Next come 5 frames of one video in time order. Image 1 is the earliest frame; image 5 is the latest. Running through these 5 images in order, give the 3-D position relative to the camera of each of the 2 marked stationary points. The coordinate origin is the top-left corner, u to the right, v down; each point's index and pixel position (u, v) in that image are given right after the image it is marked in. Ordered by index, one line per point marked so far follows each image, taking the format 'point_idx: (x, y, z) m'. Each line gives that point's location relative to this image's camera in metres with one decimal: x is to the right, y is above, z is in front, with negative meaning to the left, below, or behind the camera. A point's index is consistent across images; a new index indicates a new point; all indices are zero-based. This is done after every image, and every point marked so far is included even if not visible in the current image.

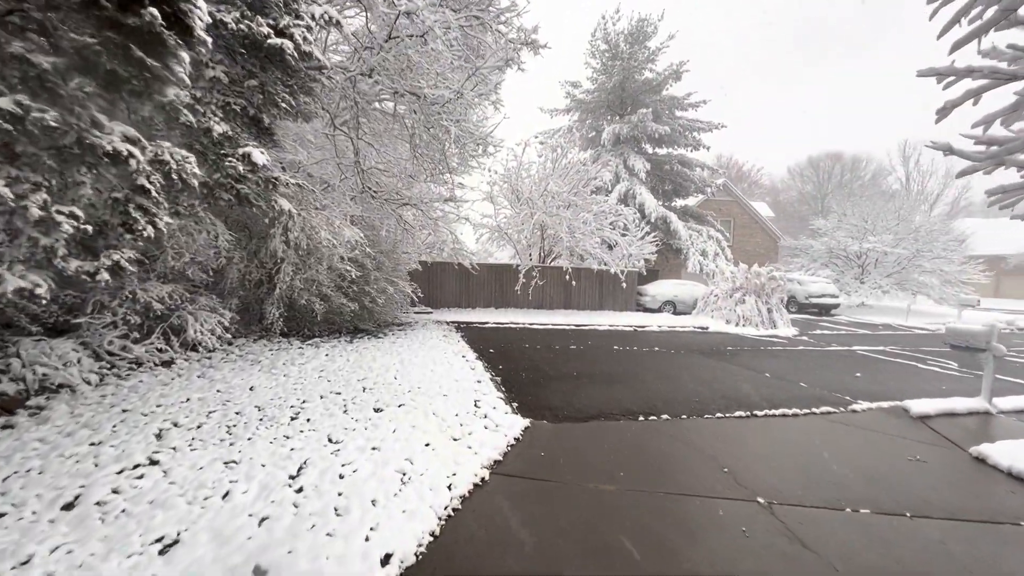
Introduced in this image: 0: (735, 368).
0: (+3.6, -1.3, +7.1) m
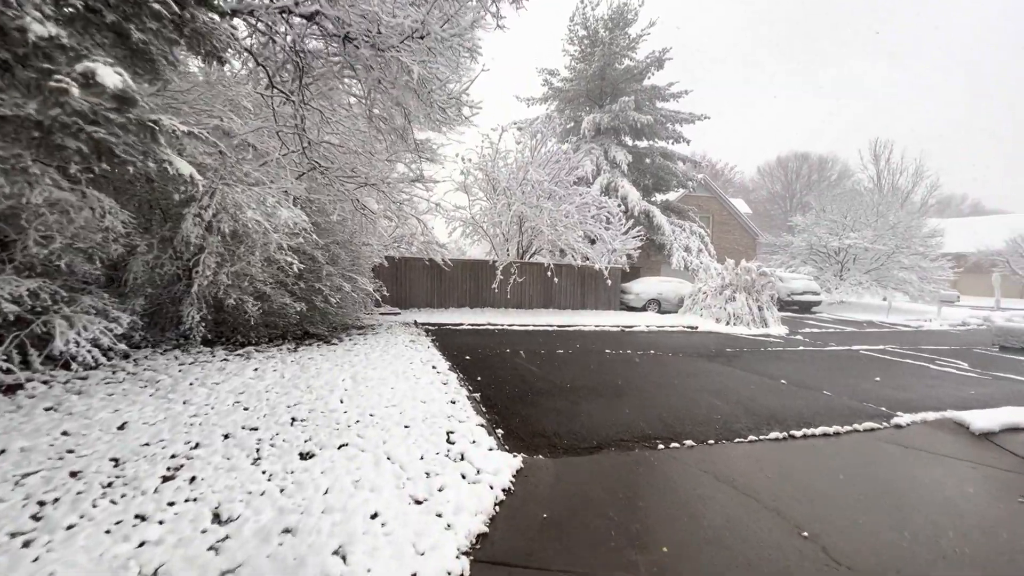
0: (+3.3, -1.2, +6.3) m
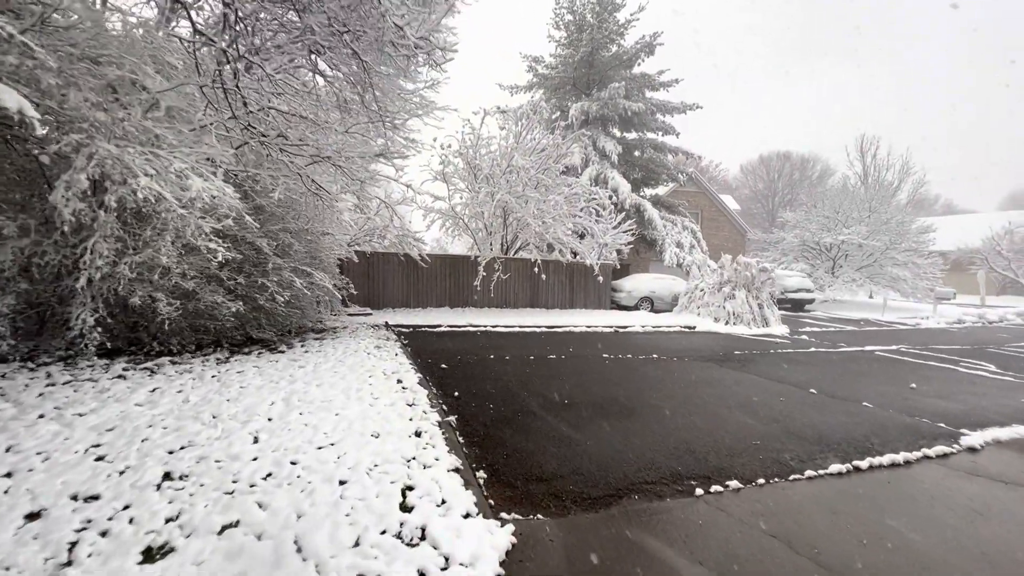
0: (+3.1, -1.2, +5.4) m
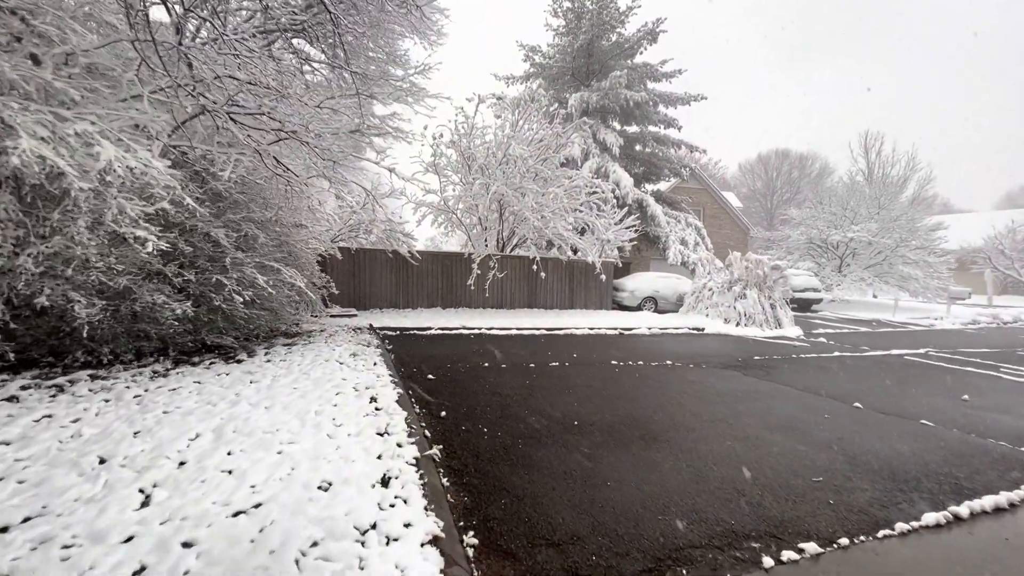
0: (+3.1, -1.1, +4.7) m
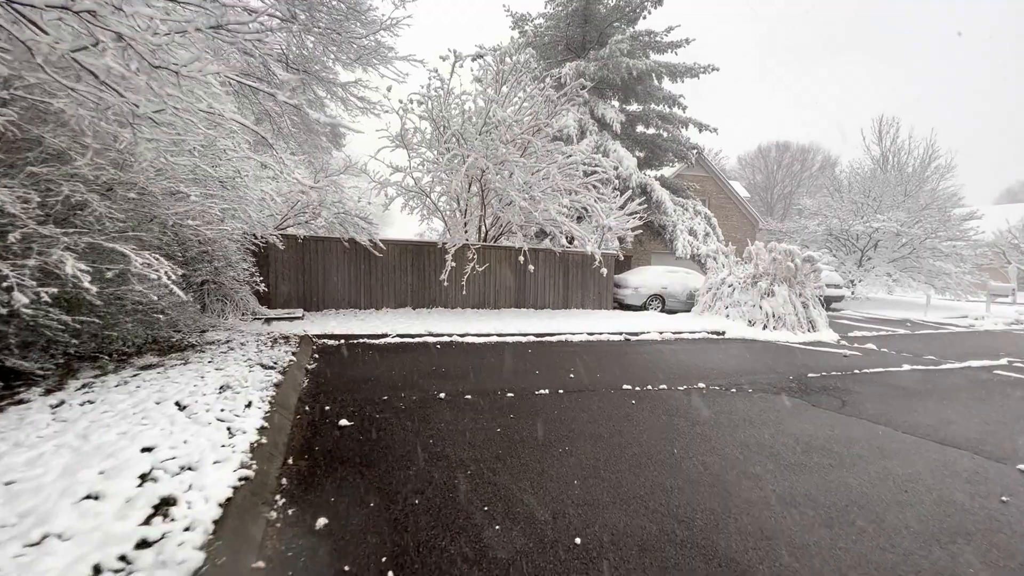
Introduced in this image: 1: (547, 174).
0: (+2.8, -1.1, +3.1) m
1: (+0.7, +2.3, +8.9) m
